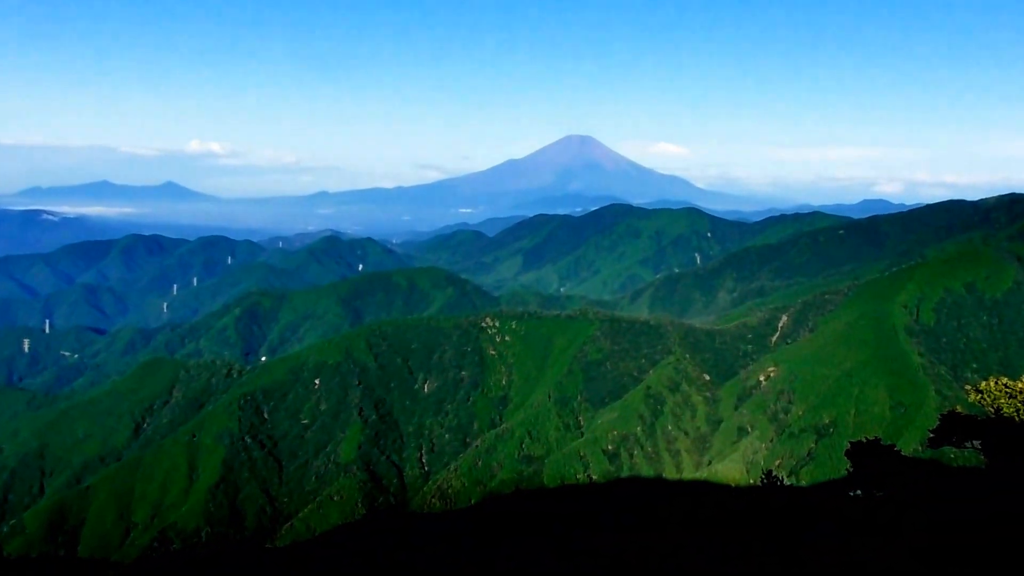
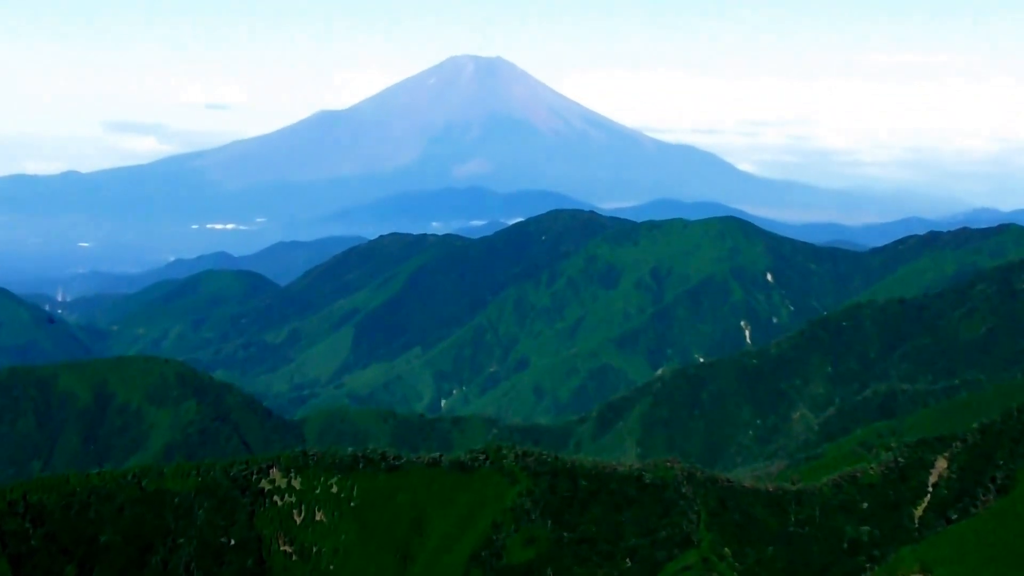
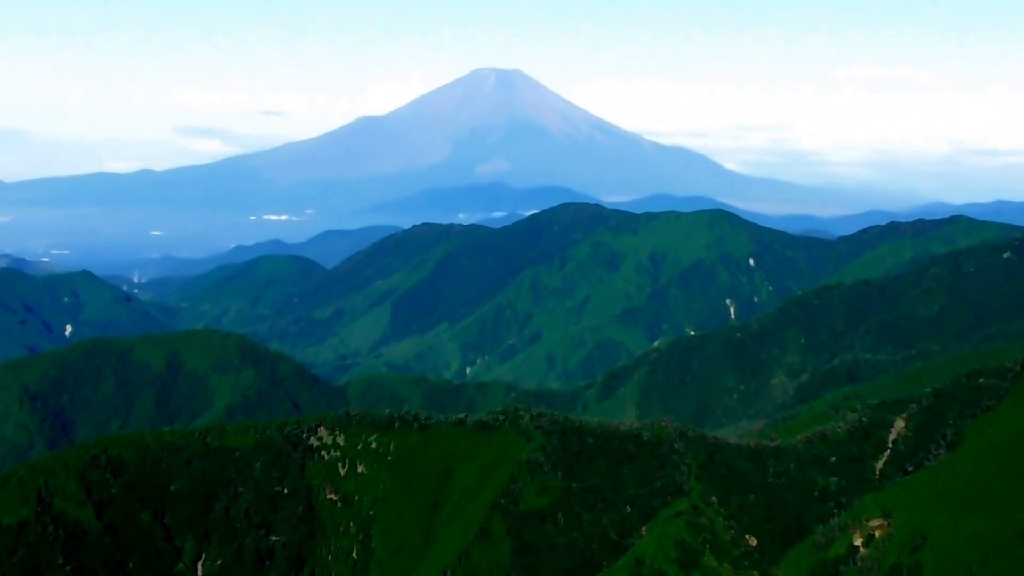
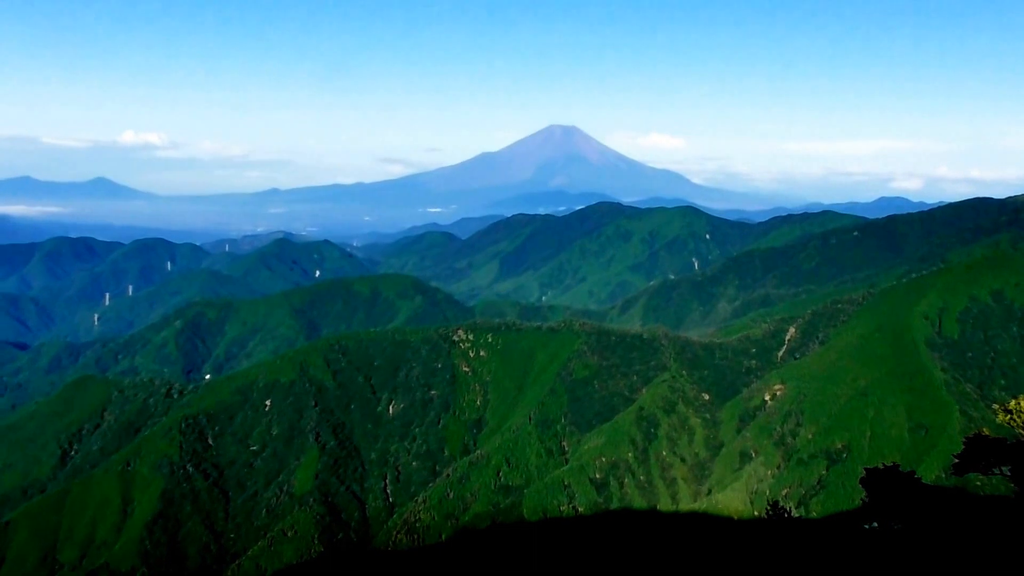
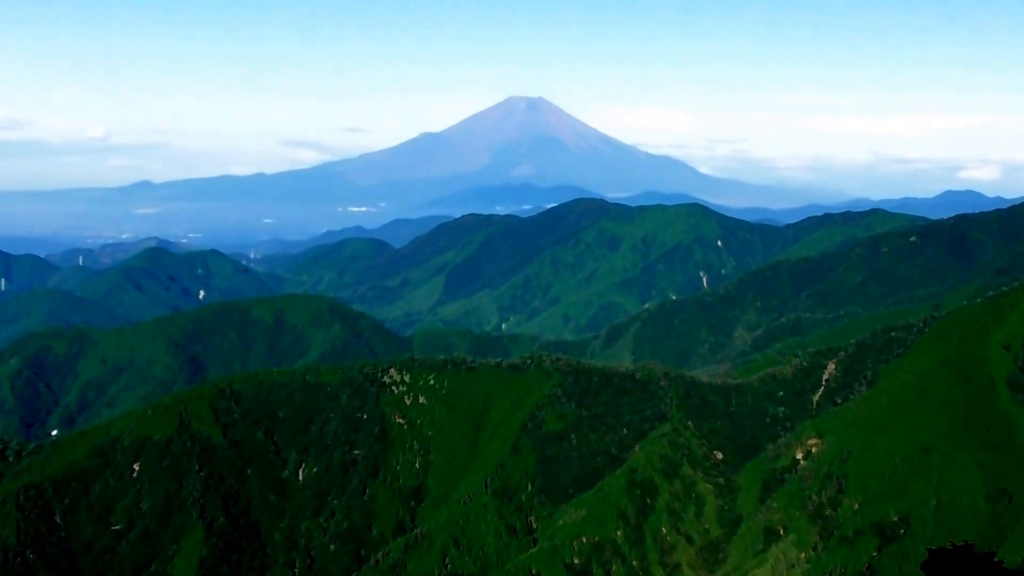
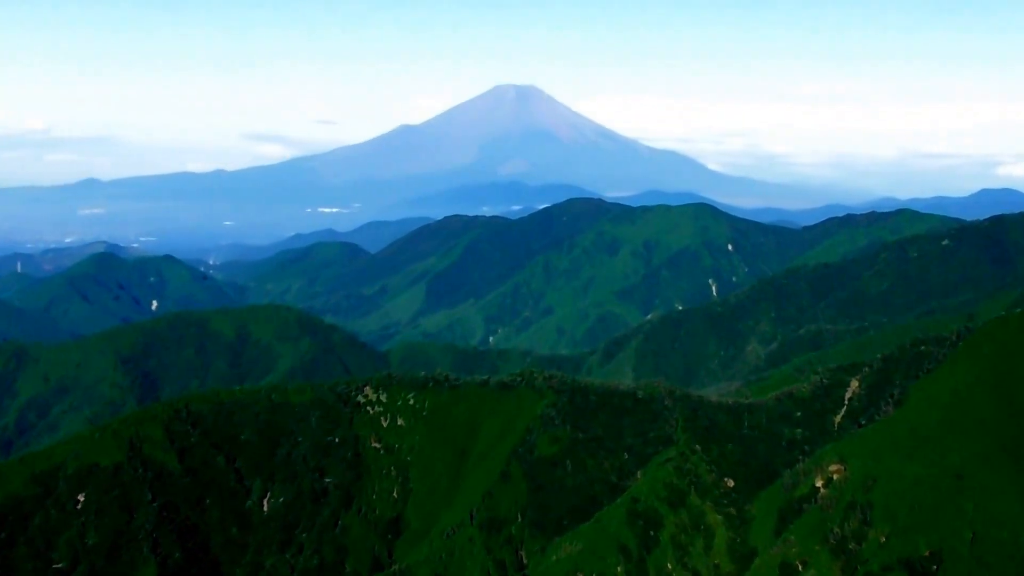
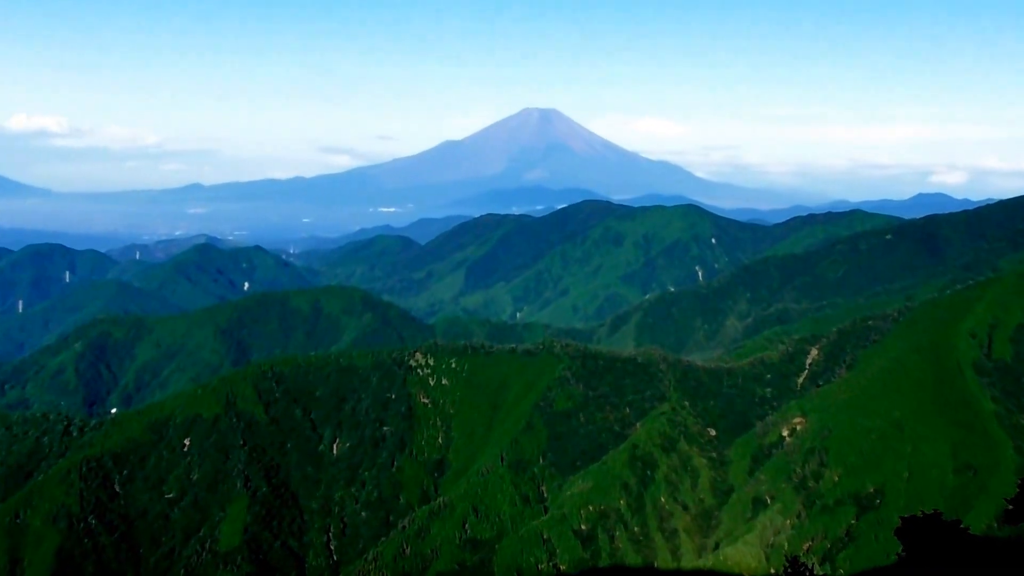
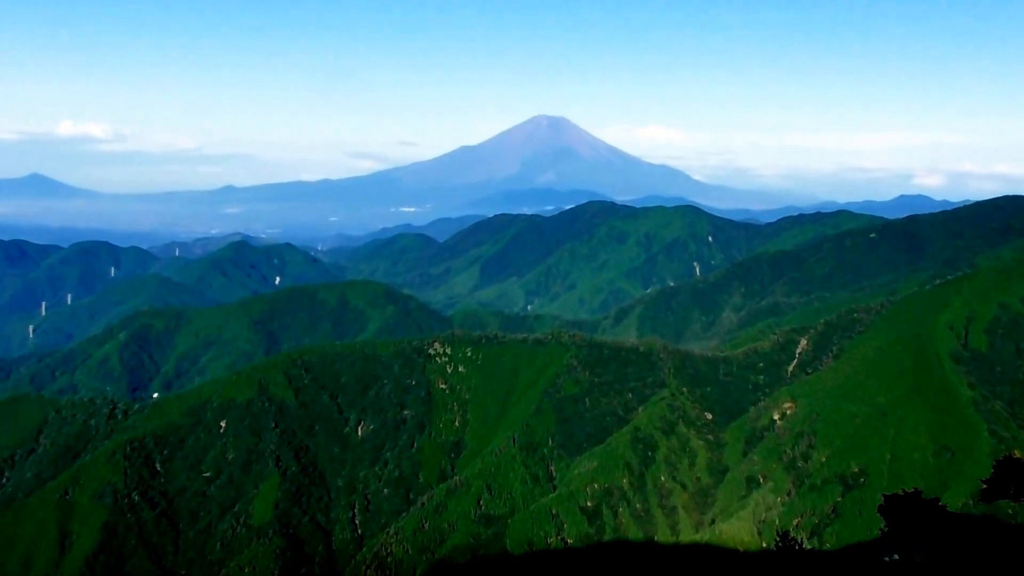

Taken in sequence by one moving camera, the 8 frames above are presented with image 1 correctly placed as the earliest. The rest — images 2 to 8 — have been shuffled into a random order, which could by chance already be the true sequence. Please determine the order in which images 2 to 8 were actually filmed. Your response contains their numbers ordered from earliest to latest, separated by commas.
4, 8, 7, 5, 6, 3, 2
